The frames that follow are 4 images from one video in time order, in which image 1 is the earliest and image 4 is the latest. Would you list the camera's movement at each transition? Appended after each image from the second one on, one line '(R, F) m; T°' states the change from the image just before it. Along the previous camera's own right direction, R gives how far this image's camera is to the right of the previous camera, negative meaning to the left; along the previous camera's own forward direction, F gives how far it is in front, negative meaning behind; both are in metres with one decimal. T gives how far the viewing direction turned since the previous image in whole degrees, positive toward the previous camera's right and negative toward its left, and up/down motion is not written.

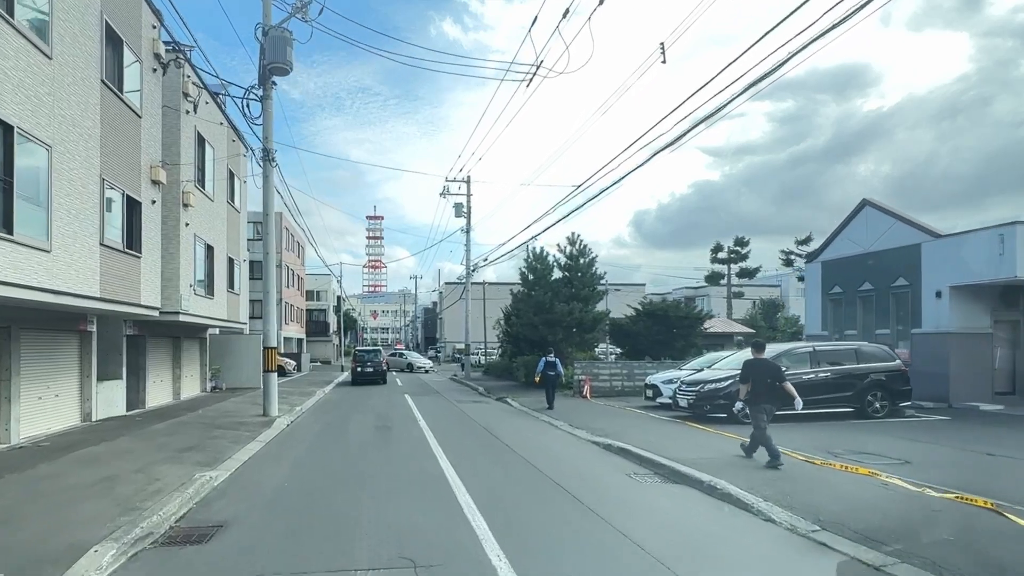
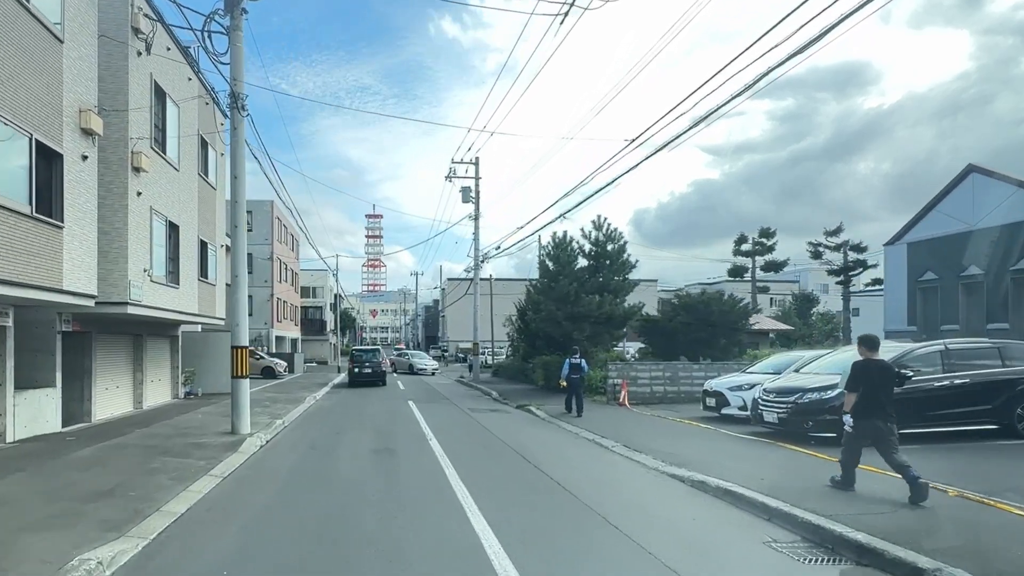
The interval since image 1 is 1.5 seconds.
(-0.8, +3.7) m; 0°
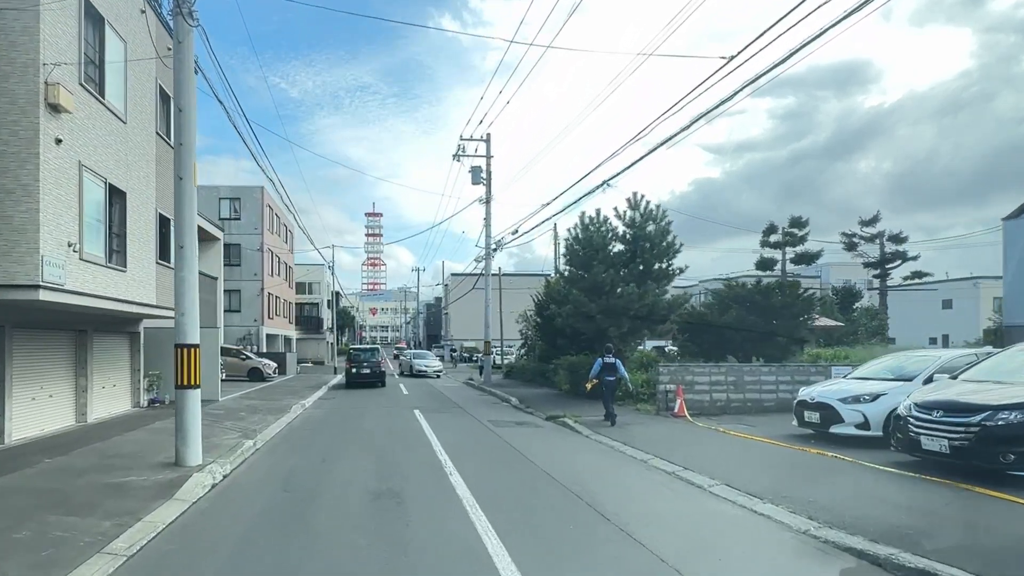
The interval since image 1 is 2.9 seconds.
(-0.8, +3.8) m; 0°
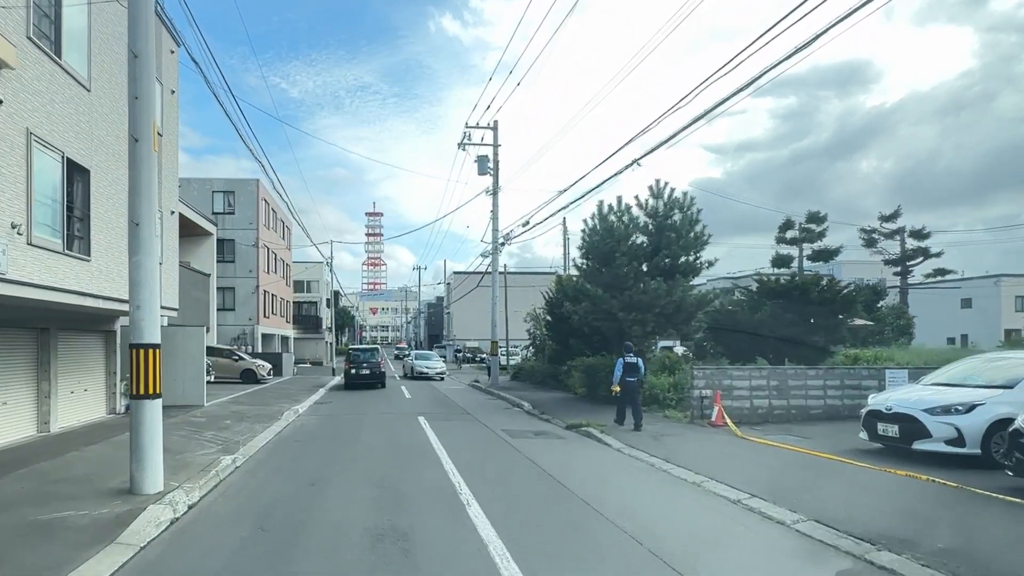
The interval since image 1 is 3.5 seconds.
(-0.4, +1.9) m; 0°
